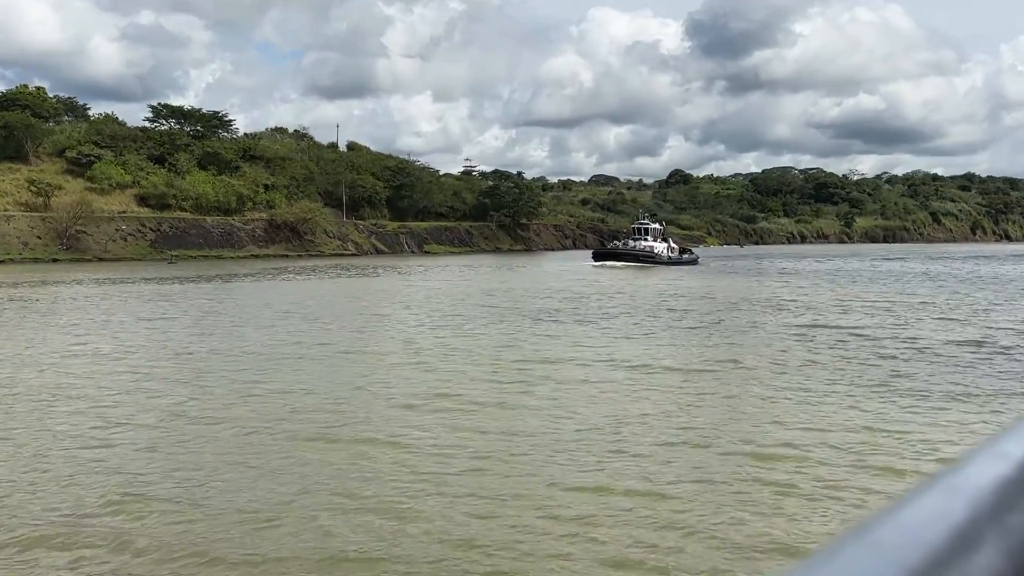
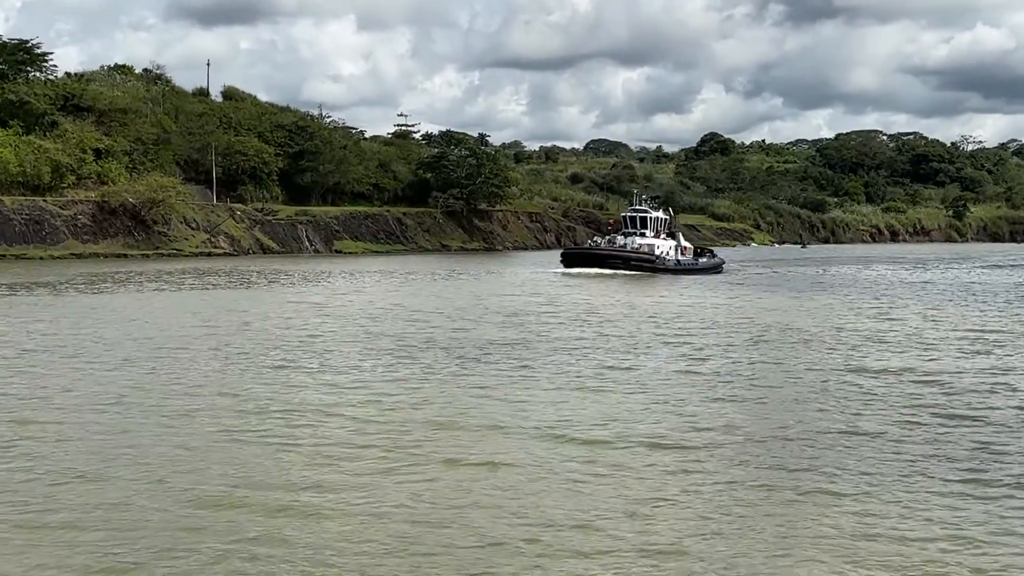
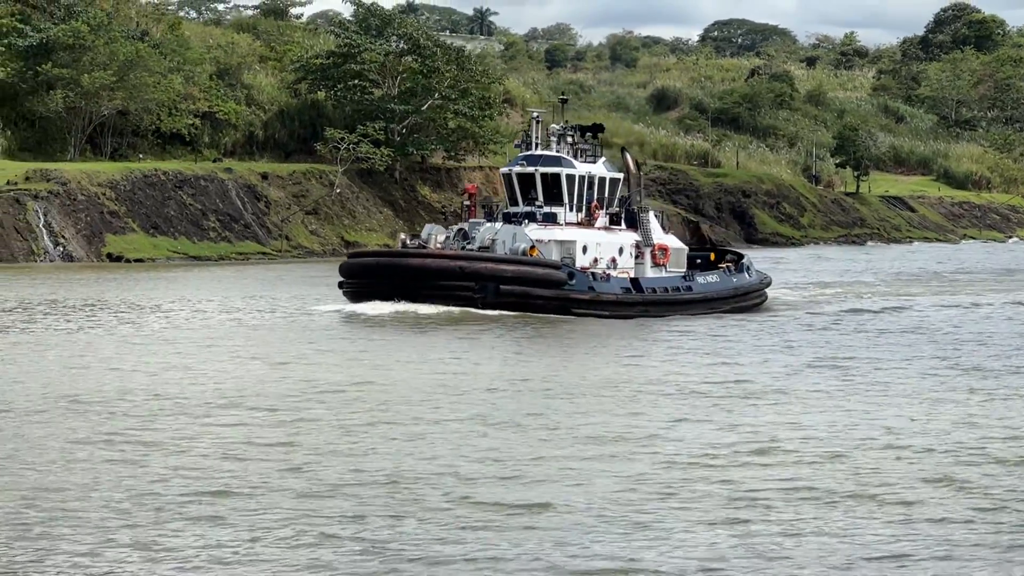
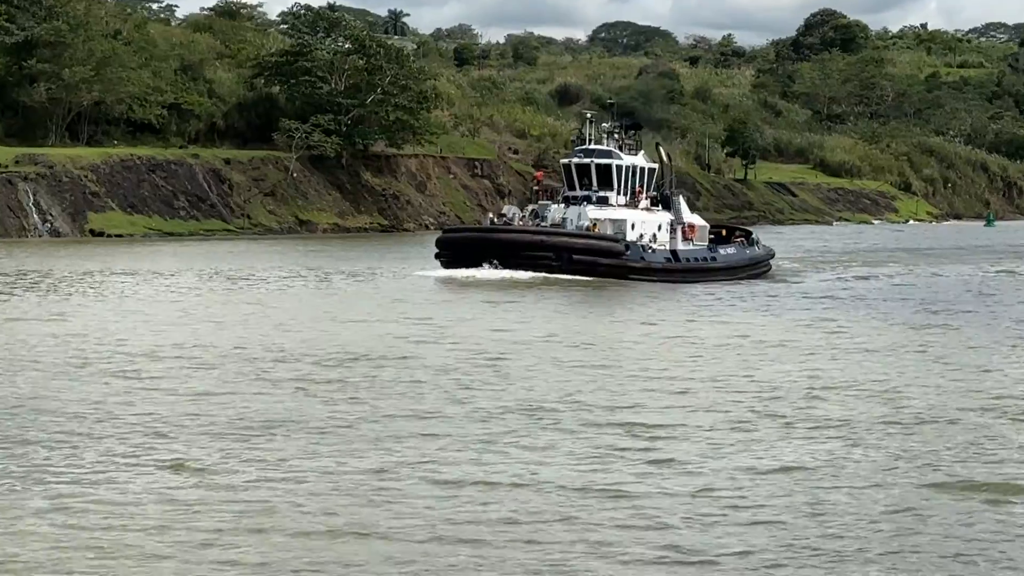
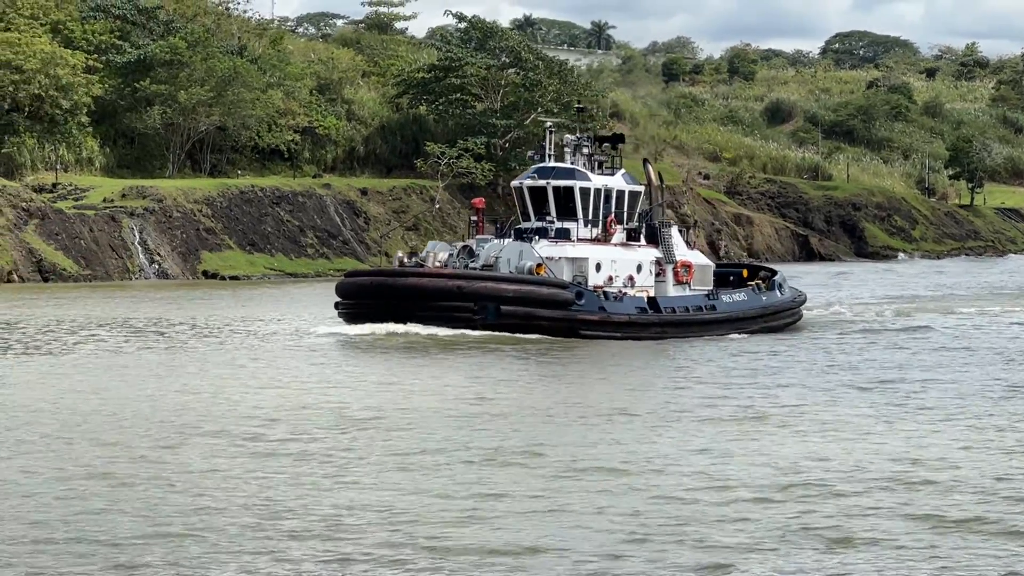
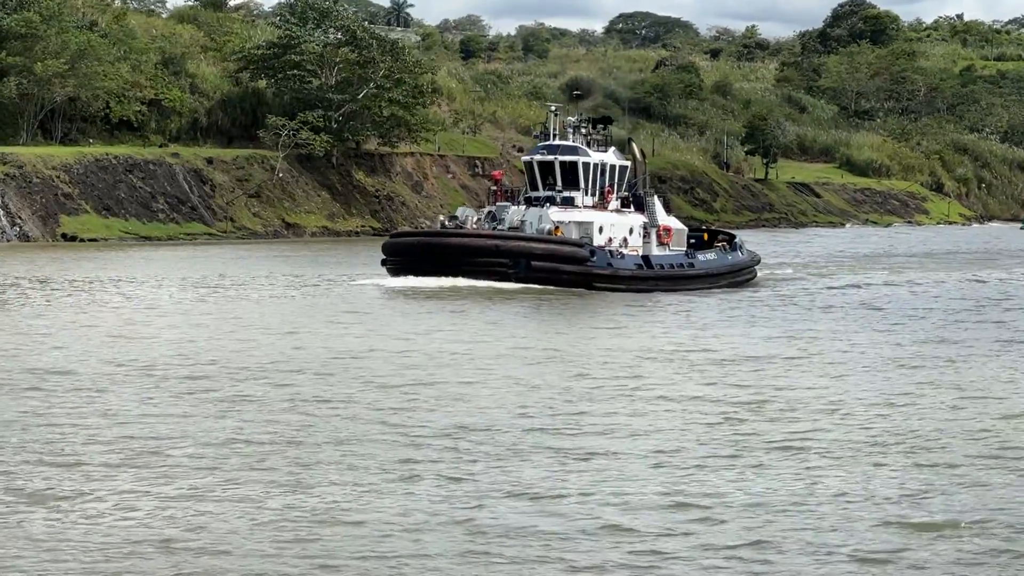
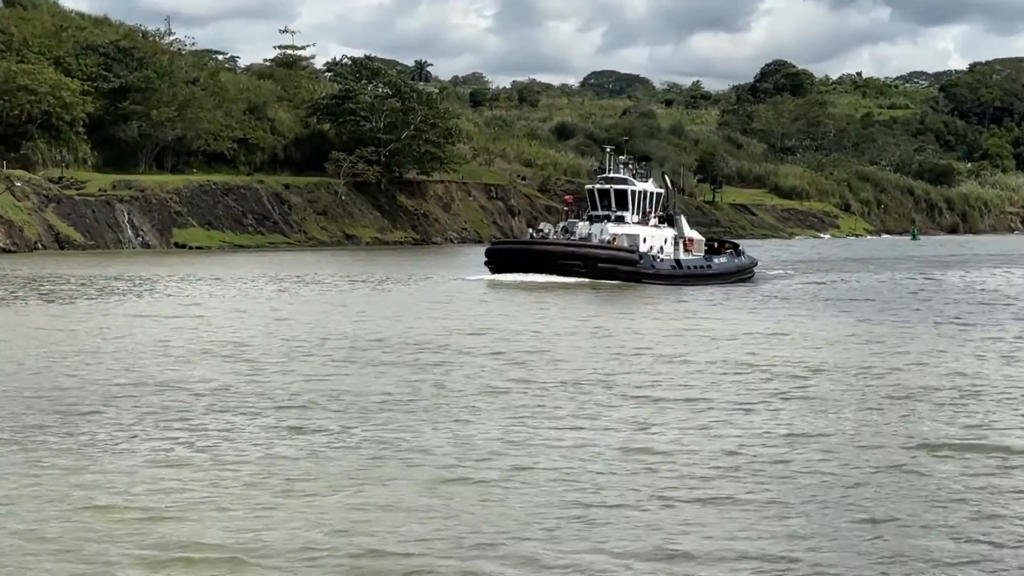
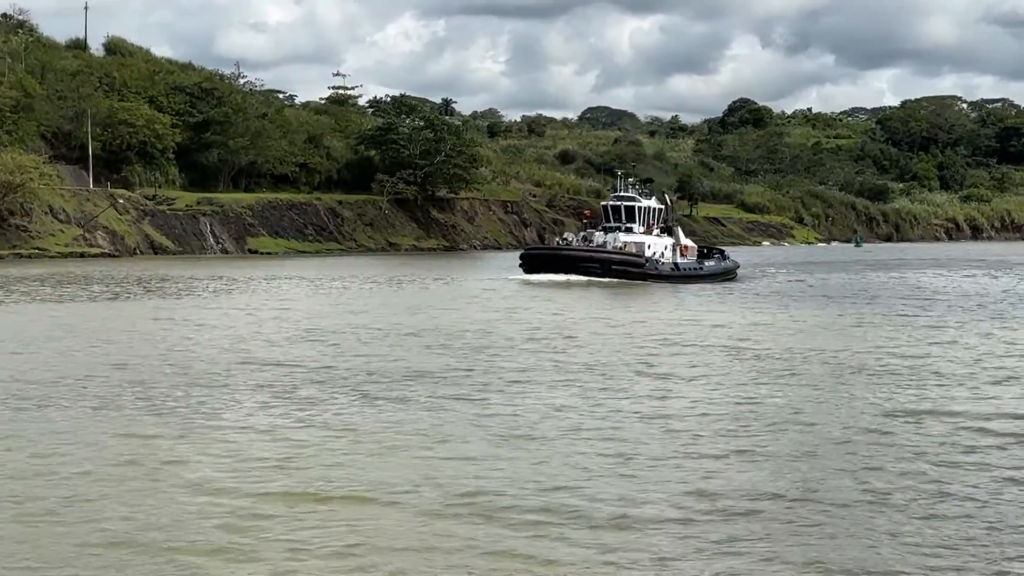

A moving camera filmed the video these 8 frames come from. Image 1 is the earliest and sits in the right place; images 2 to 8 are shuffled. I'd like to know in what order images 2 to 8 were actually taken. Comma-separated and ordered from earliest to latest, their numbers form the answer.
2, 8, 7, 4, 6, 3, 5
